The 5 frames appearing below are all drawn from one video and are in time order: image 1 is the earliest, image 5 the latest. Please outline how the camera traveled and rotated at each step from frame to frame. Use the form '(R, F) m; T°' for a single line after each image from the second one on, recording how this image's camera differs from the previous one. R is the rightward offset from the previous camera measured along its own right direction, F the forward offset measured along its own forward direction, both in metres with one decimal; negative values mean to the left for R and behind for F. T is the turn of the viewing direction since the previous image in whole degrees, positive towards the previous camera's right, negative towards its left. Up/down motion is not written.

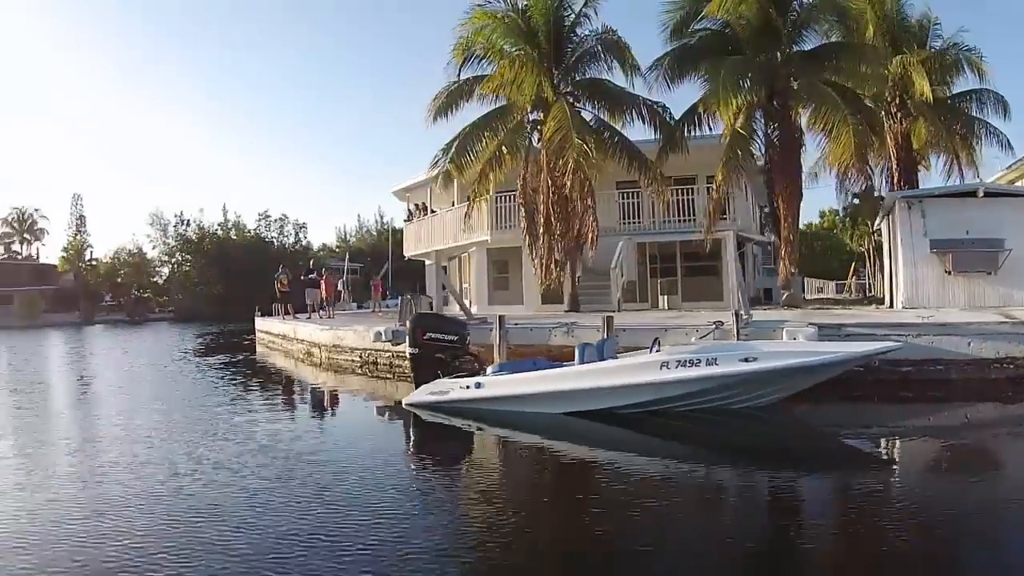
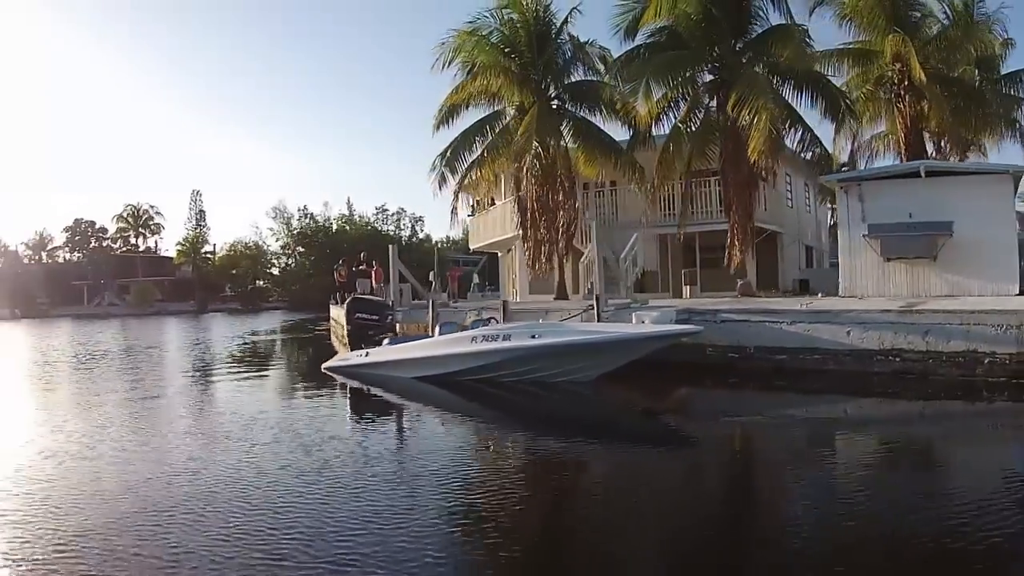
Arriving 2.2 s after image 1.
(+4.3, -0.5) m; -9°
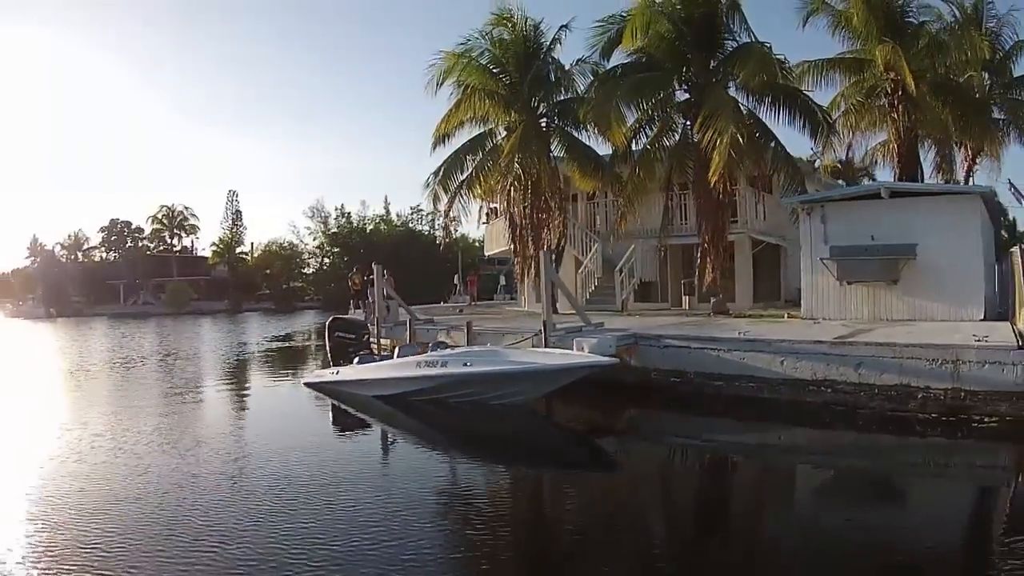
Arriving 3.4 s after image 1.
(+1.5, -0.5) m; -3°
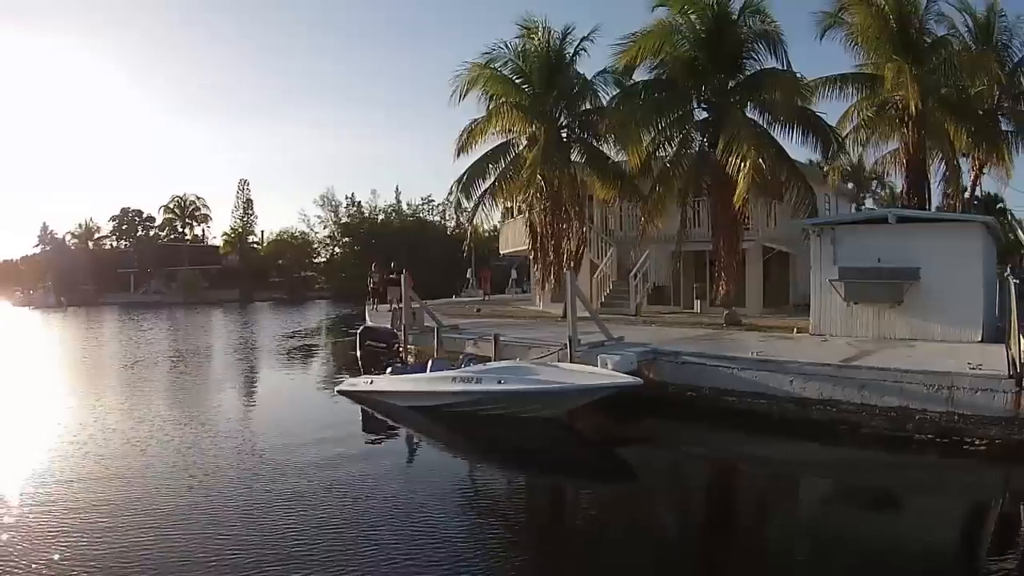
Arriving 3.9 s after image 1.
(-0.4, -1.0) m; -1°
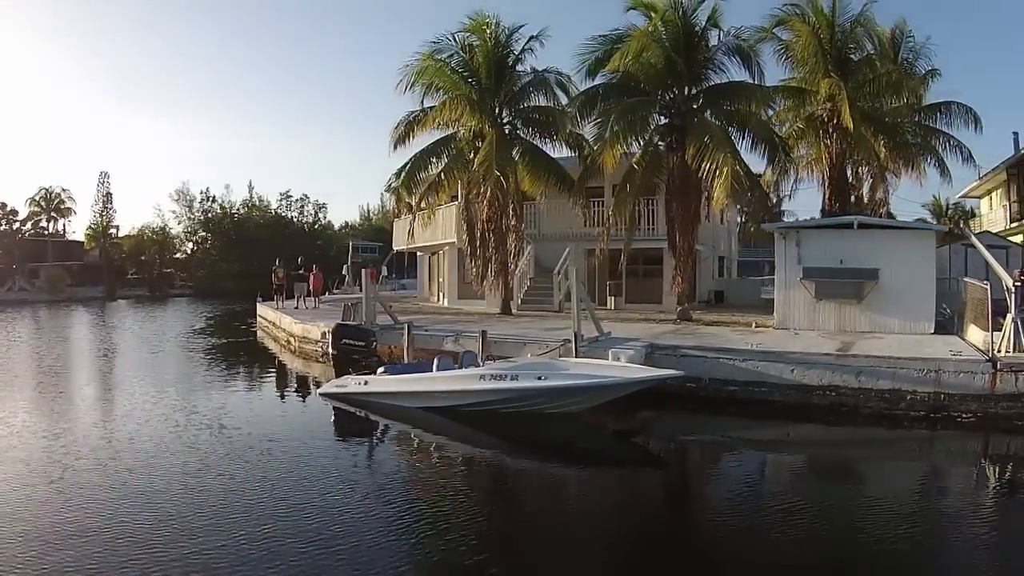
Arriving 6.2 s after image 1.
(-2.8, +0.3) m; +11°
